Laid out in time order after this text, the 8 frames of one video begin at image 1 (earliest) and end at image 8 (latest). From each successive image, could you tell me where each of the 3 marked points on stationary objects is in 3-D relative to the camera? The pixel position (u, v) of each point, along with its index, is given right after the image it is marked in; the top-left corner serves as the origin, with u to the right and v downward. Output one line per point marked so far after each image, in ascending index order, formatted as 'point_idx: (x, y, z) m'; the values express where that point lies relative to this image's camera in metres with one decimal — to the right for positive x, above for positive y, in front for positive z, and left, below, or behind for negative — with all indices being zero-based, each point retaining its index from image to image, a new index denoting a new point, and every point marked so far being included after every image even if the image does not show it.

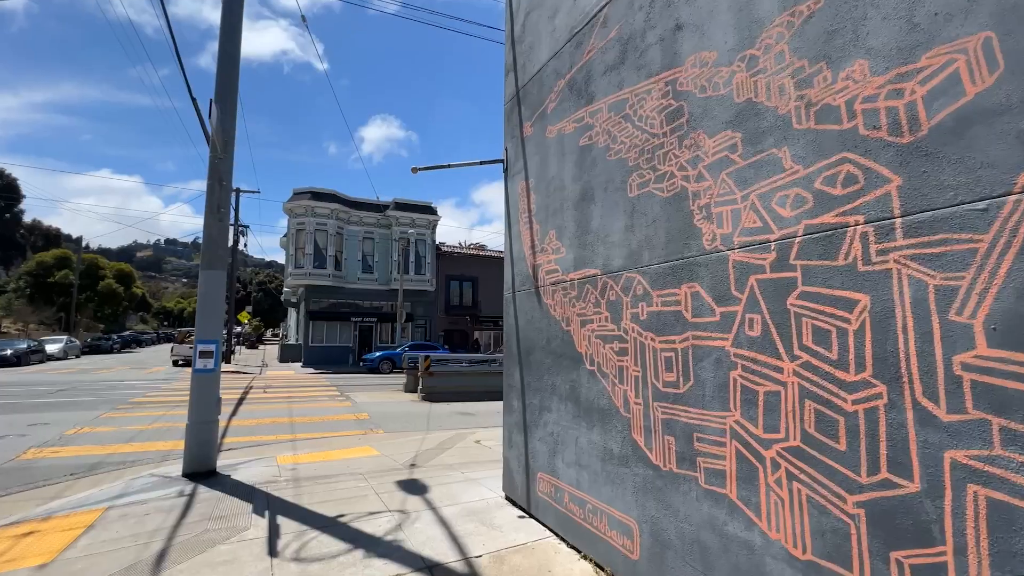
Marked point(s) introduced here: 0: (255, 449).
0: (-4.0, -2.5, +7.6) m
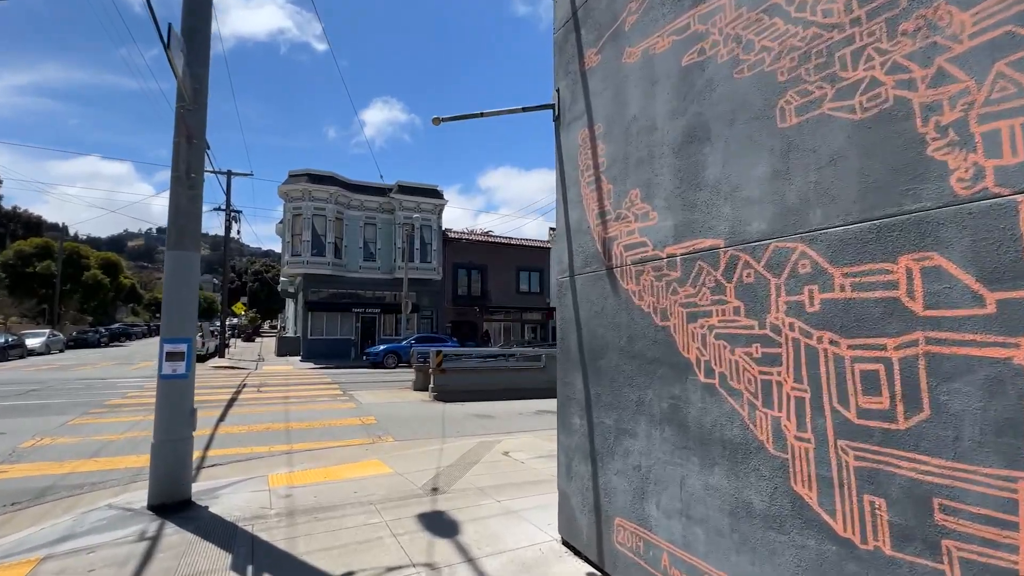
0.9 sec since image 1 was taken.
0: (-3.6, -2.3, +6.6) m
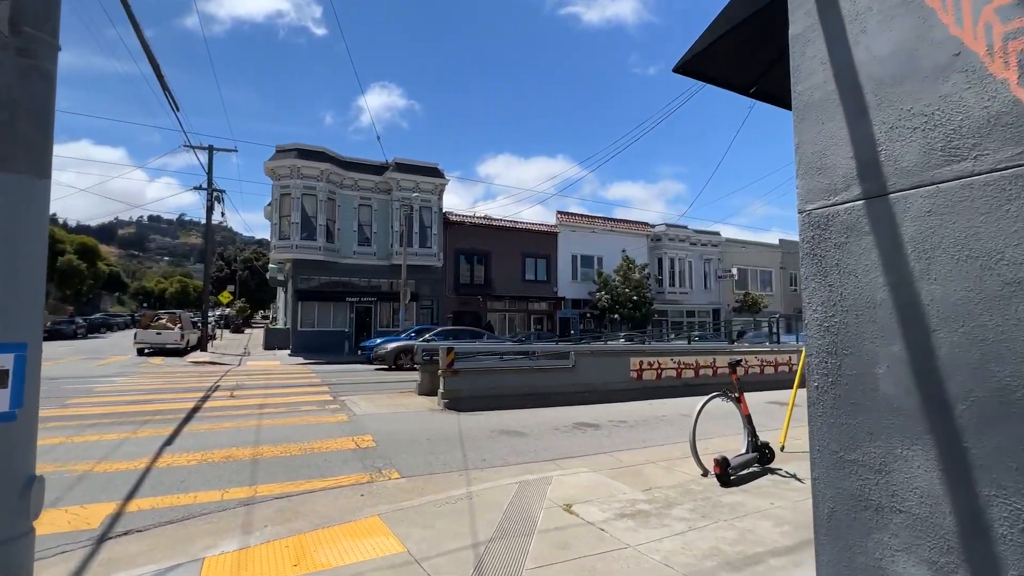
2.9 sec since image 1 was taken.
0: (-3.0, -2.1, +4.3) m
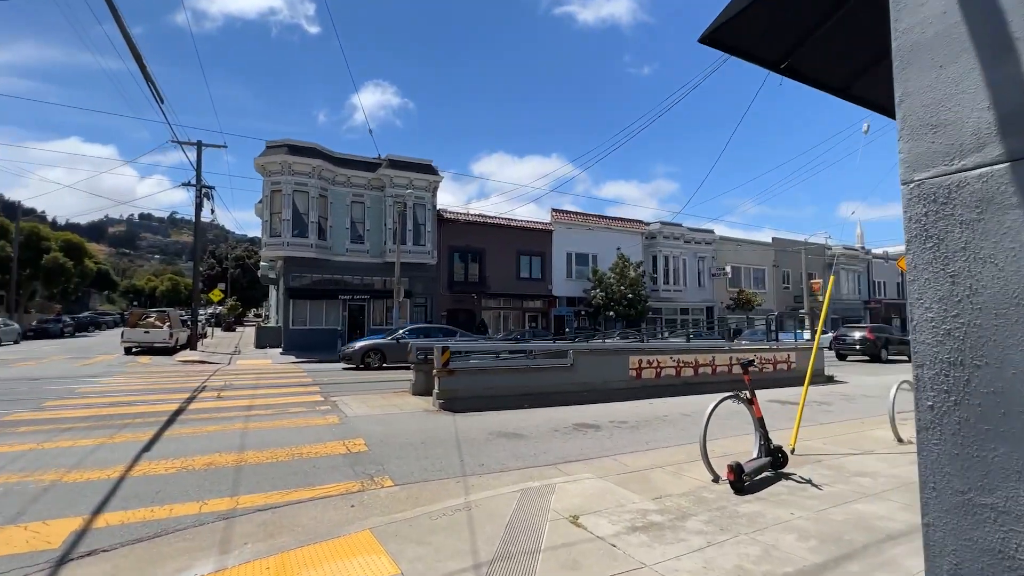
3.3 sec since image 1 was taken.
0: (-2.9, -2.1, +3.9) m
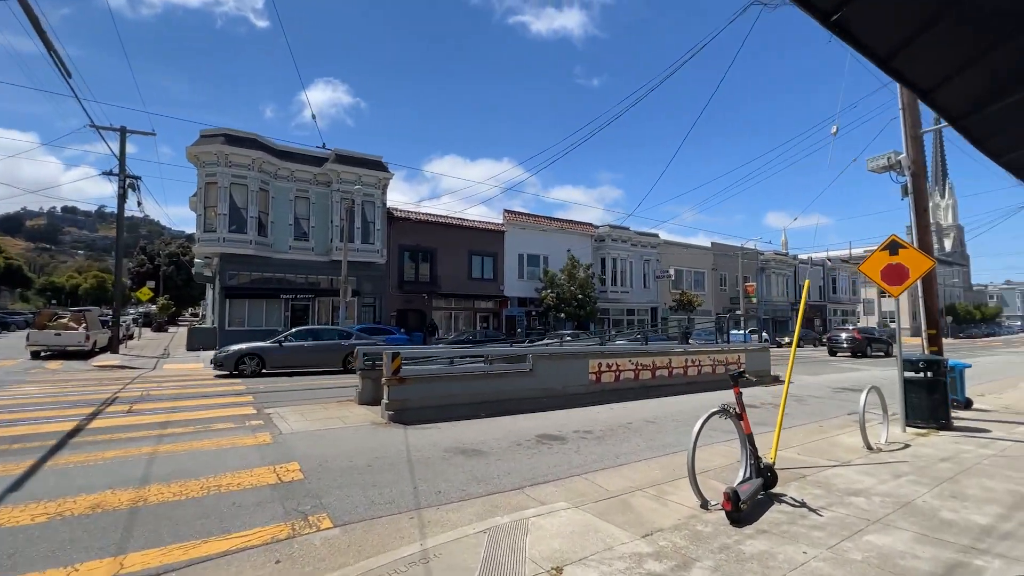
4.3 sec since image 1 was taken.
0: (-3.1, -2.1, +2.8) m
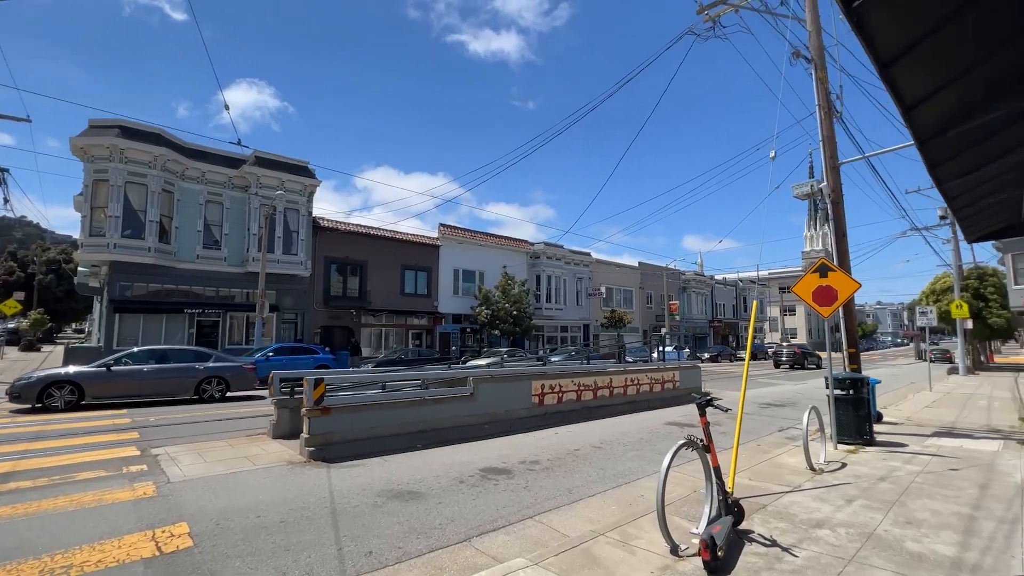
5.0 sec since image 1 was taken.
0: (-3.2, -2.1, +1.6) m
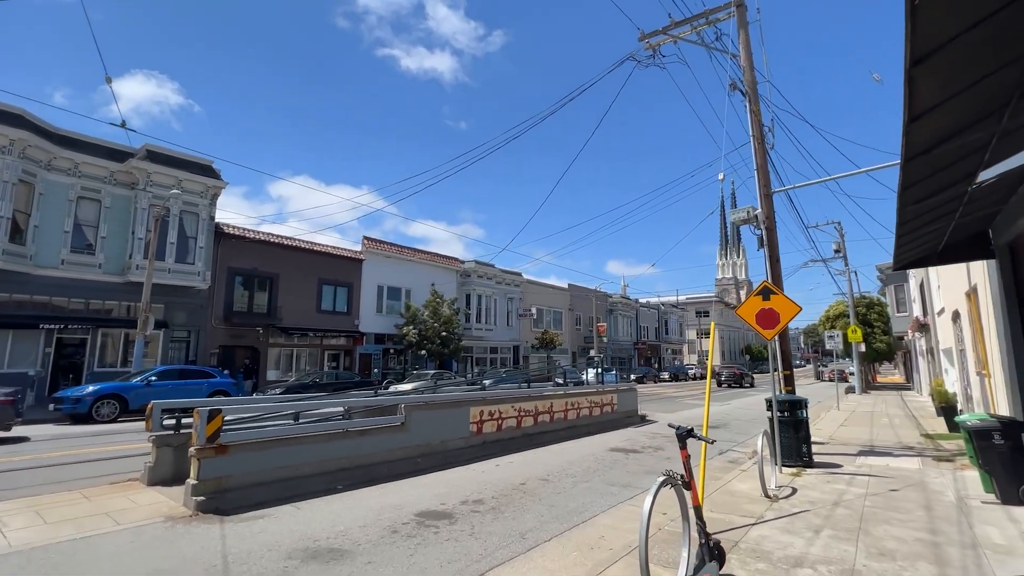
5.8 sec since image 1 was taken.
0: (-3.0, -2.0, +0.2) m
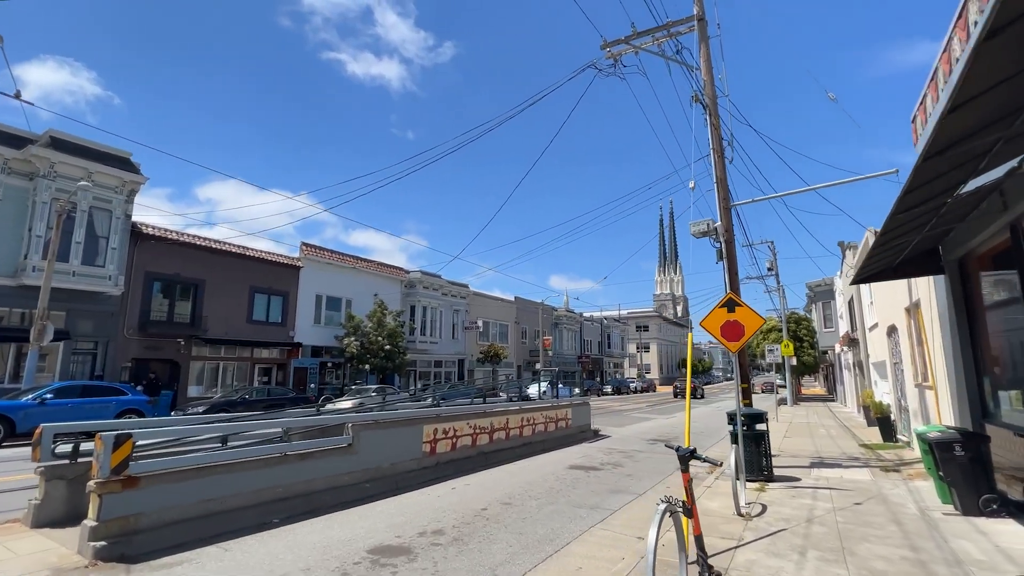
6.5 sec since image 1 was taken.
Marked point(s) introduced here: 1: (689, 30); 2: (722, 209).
0: (-2.6, -1.8, -0.8) m
1: (+4.7, +6.9, +13.0) m
2: (+5.4, +2.1, +12.7) m
